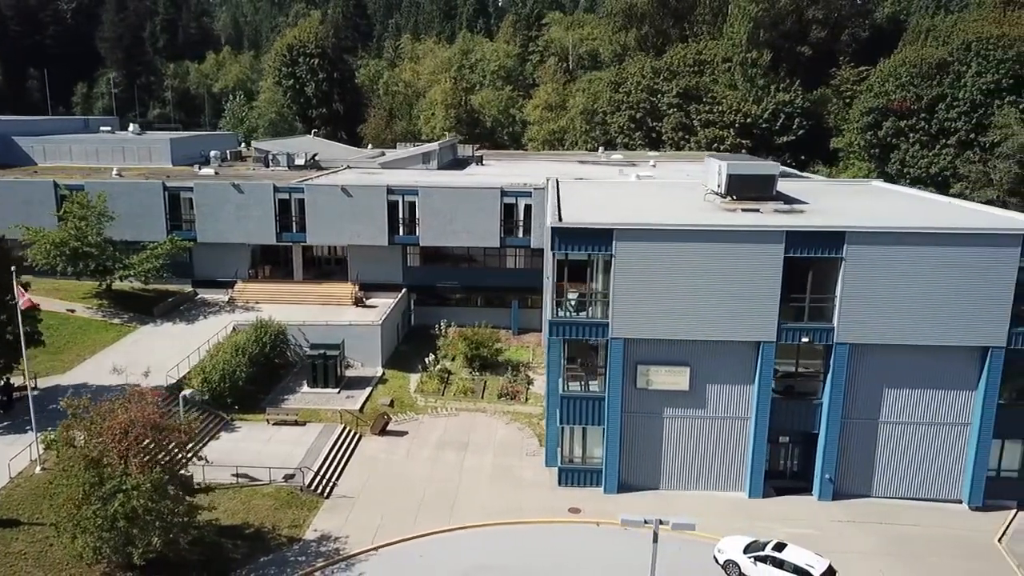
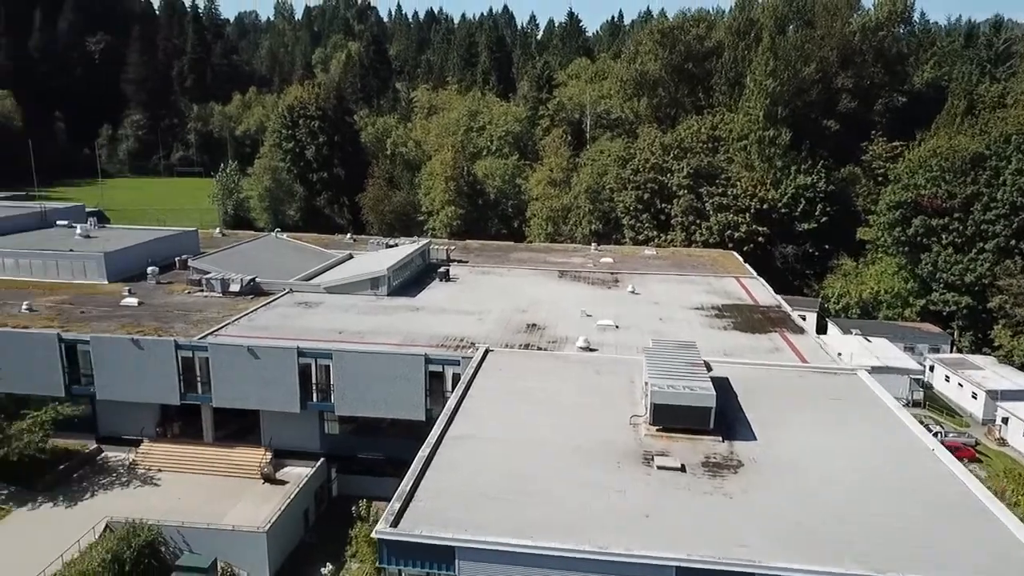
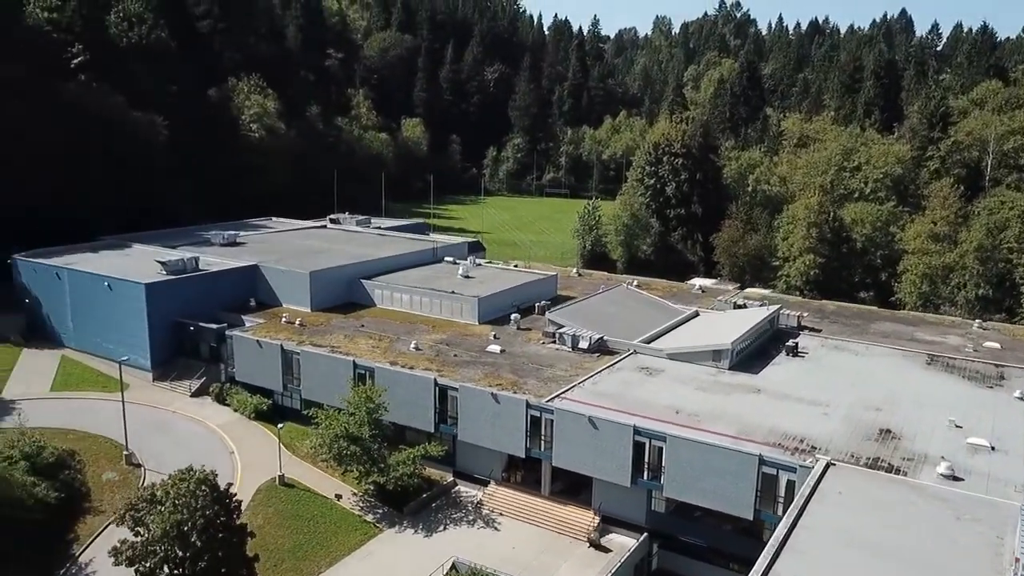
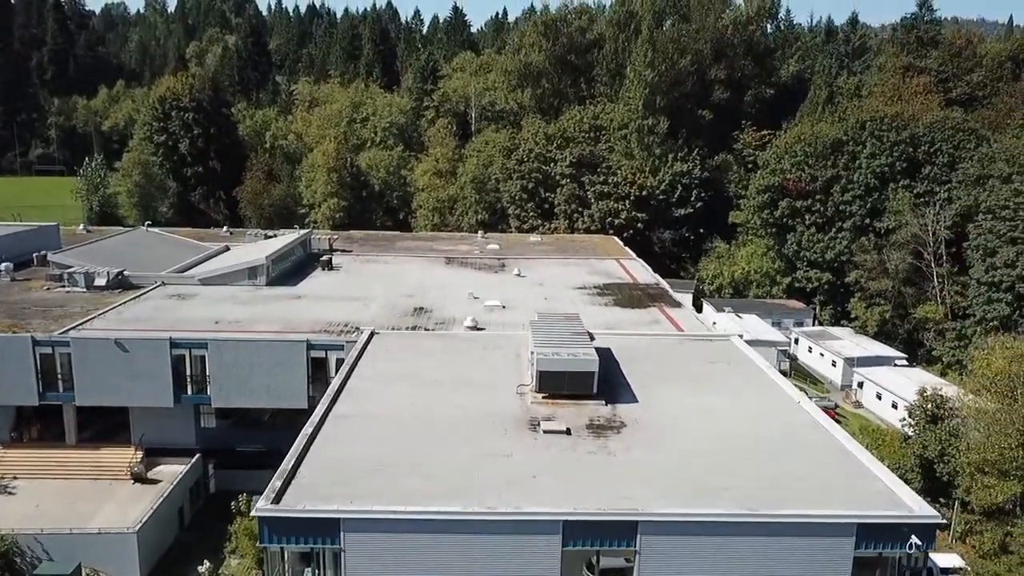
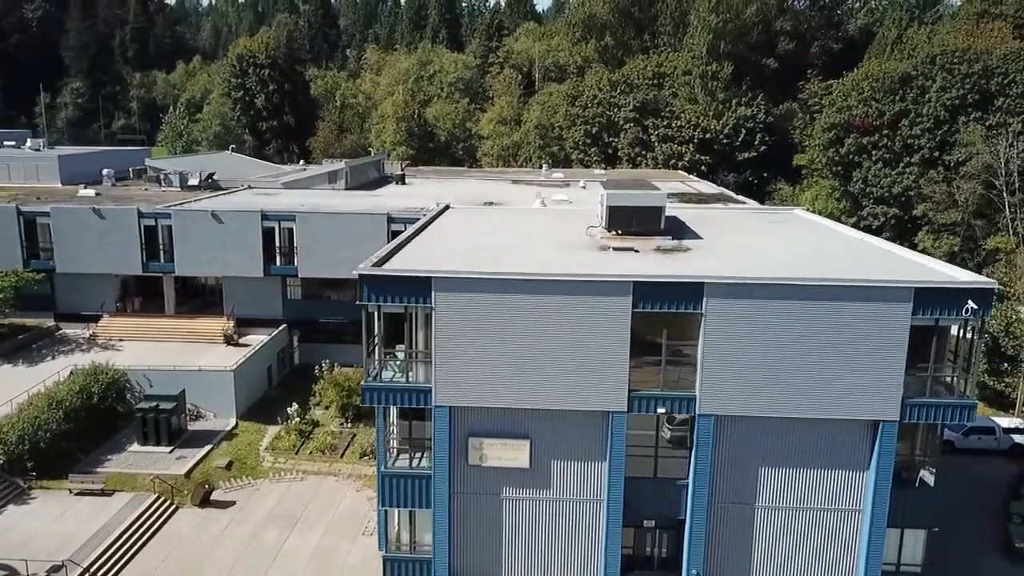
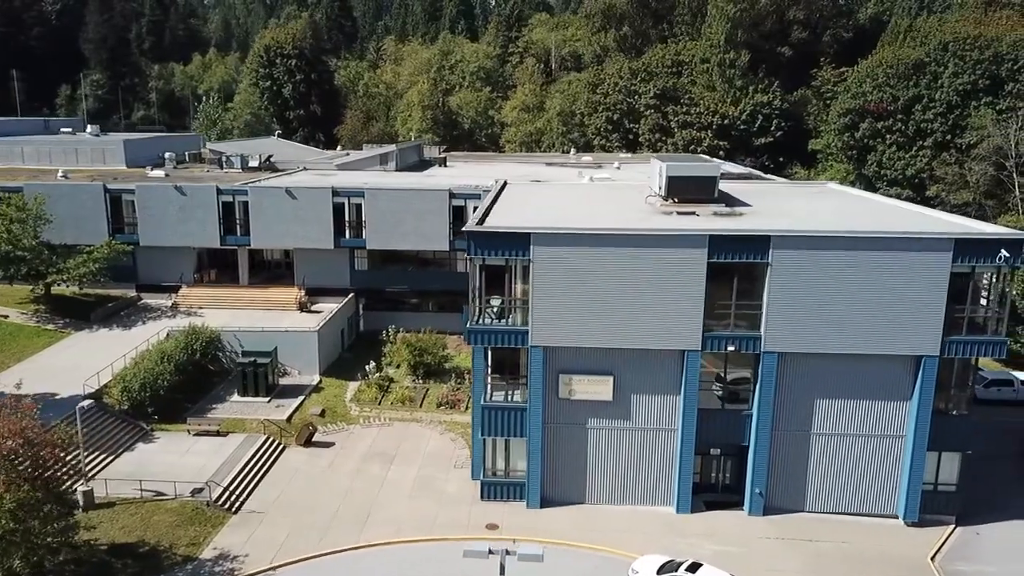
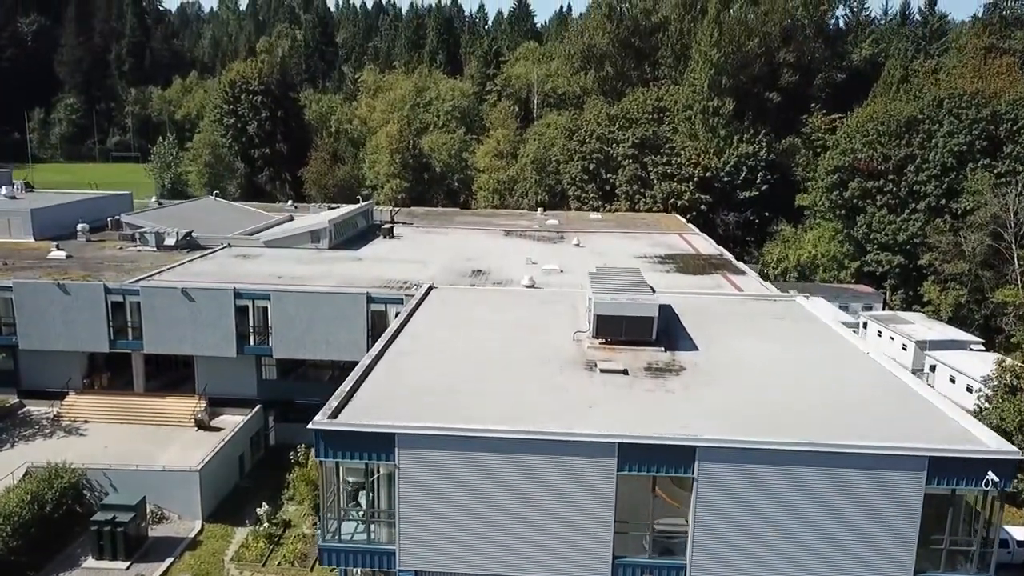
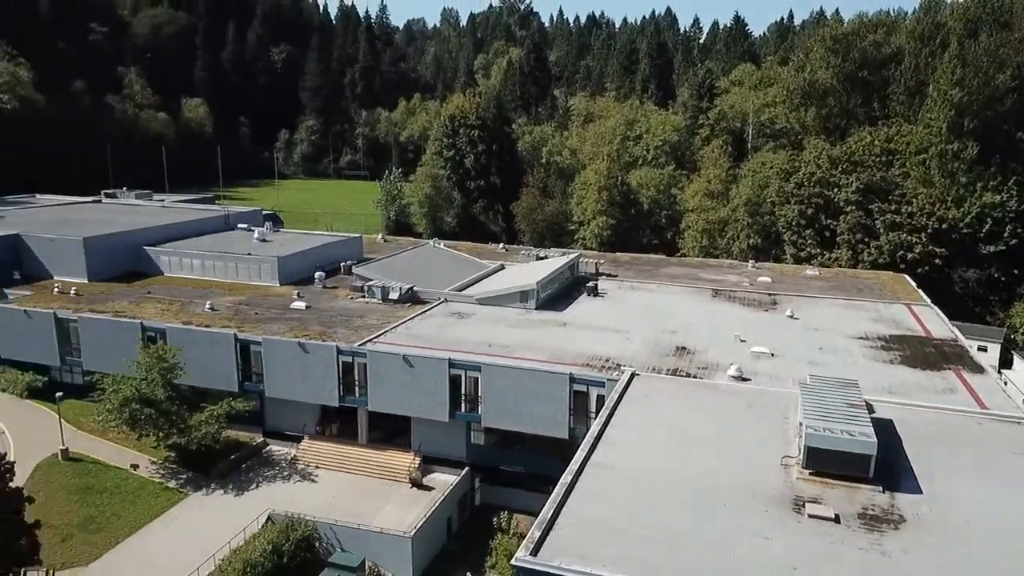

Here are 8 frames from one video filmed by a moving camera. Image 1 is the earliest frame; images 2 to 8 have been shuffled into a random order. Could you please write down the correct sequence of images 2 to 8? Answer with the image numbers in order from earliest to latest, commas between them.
6, 5, 7, 4, 2, 8, 3
